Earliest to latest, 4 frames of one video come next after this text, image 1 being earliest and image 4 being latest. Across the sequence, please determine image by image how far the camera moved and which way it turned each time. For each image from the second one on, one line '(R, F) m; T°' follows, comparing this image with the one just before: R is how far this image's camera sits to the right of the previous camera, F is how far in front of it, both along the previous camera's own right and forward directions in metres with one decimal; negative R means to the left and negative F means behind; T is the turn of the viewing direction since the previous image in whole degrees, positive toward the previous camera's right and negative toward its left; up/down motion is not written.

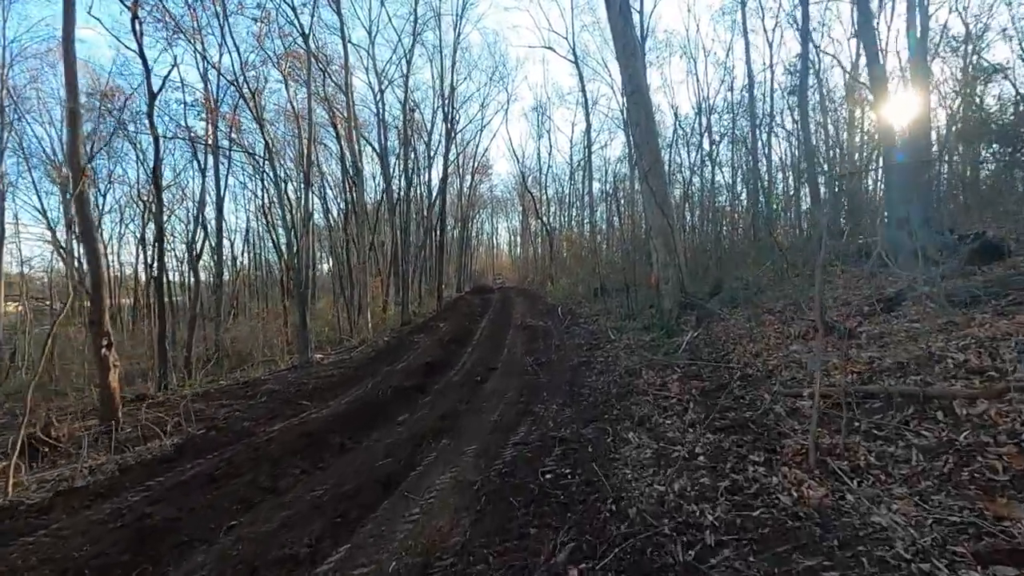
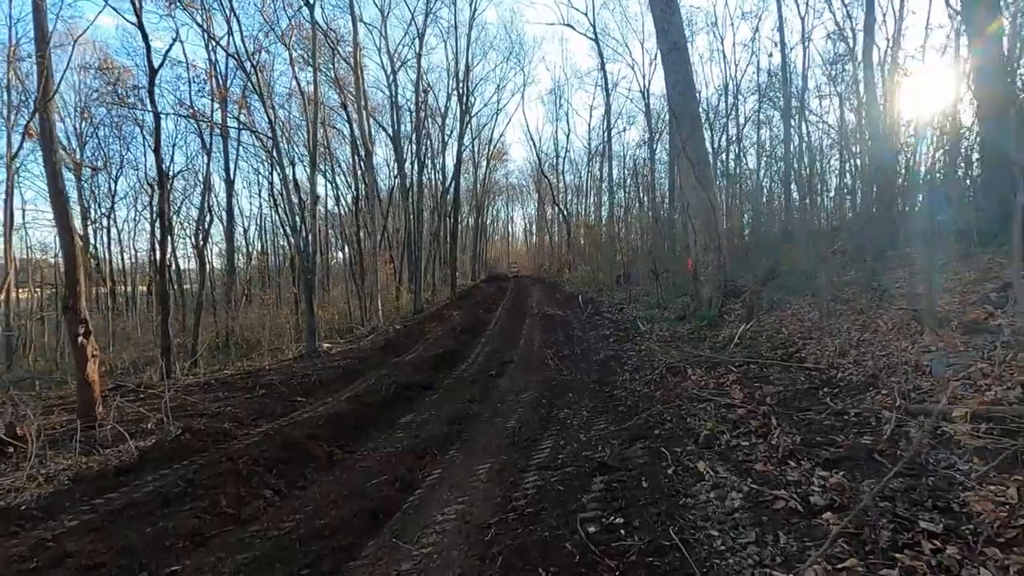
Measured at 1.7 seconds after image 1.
(-0.1, +1.1) m; -2°
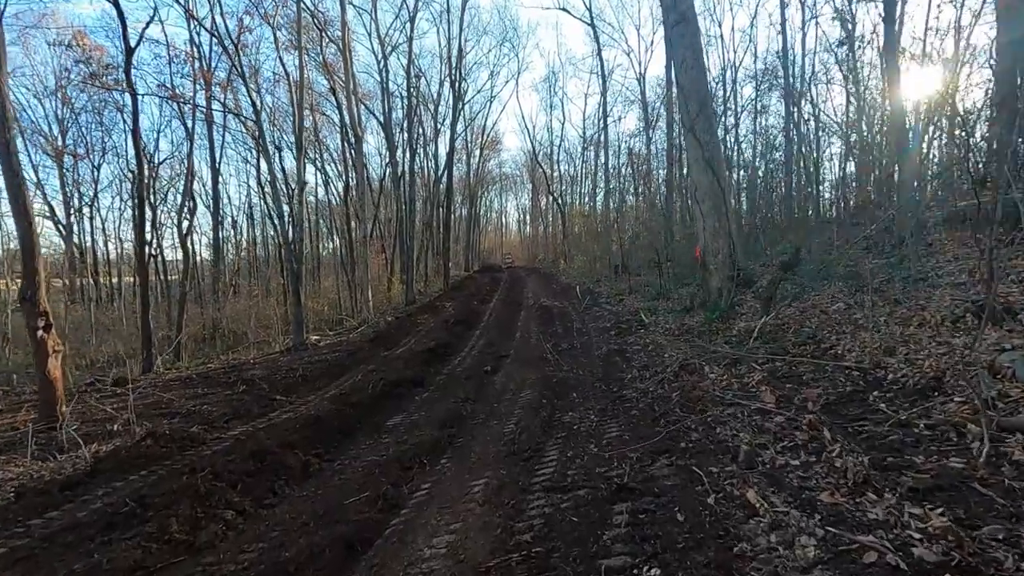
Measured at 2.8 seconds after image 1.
(0.0, +0.6) m; +1°
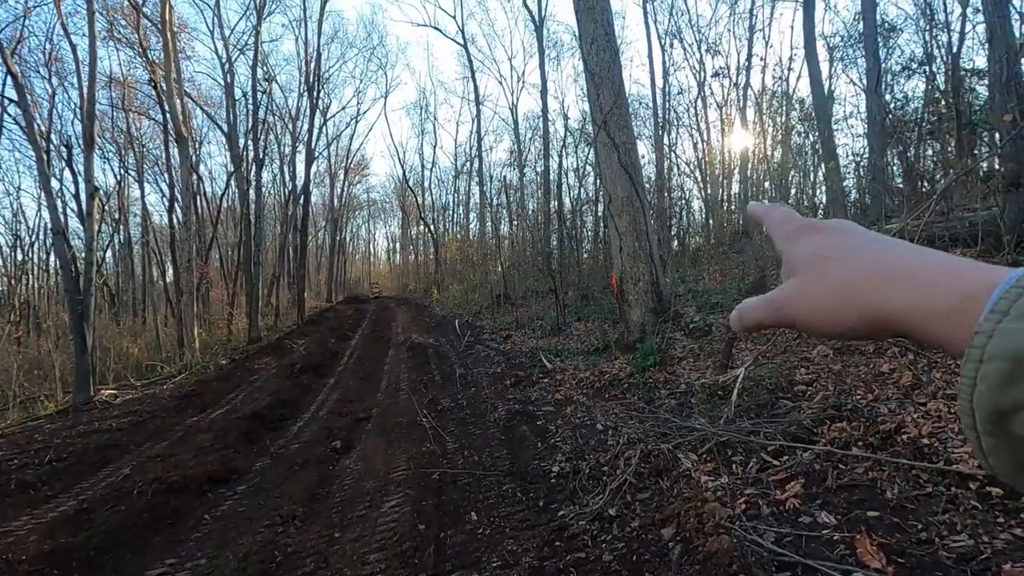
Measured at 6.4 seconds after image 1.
(+0.1, +2.3) m; +14°
